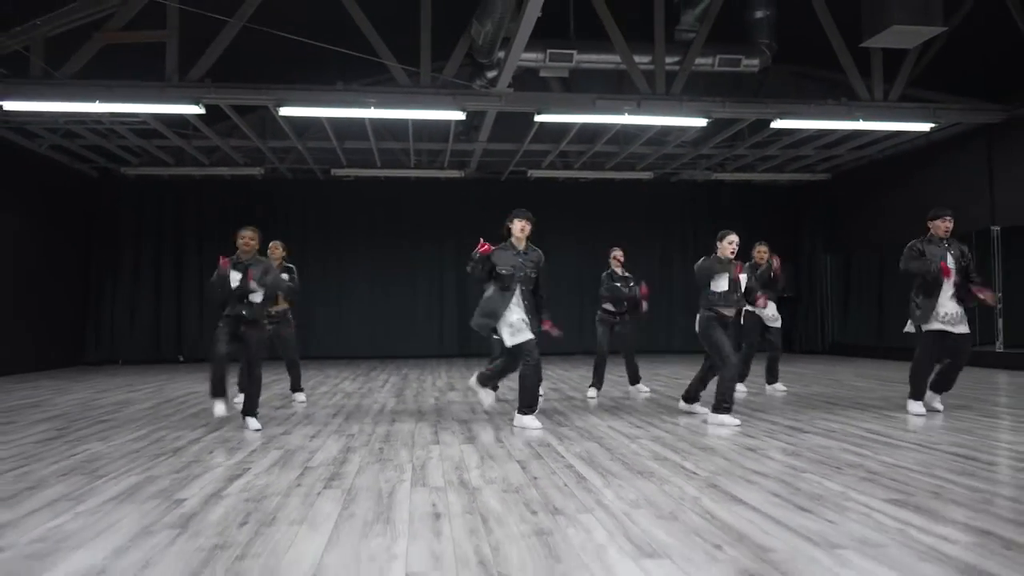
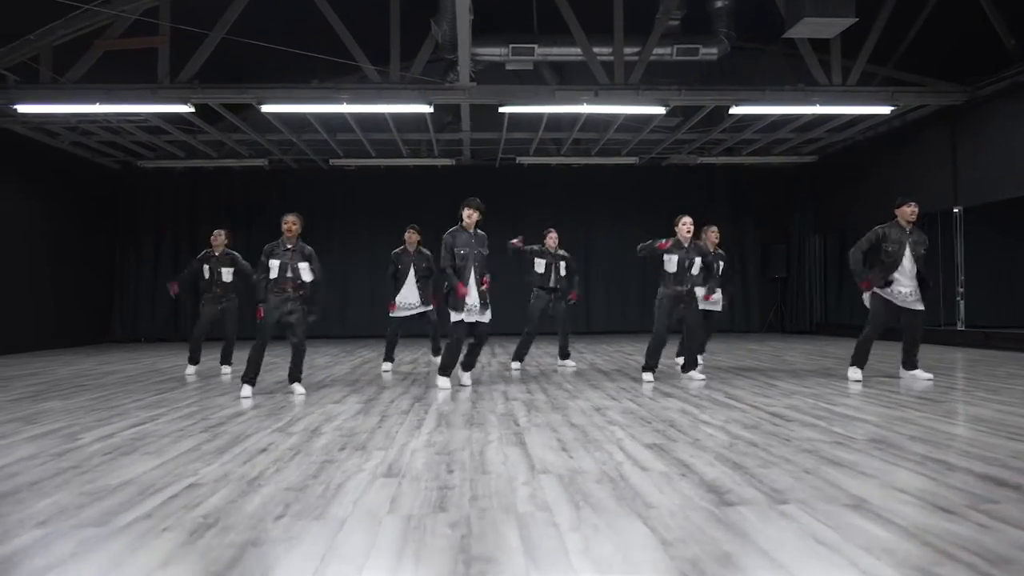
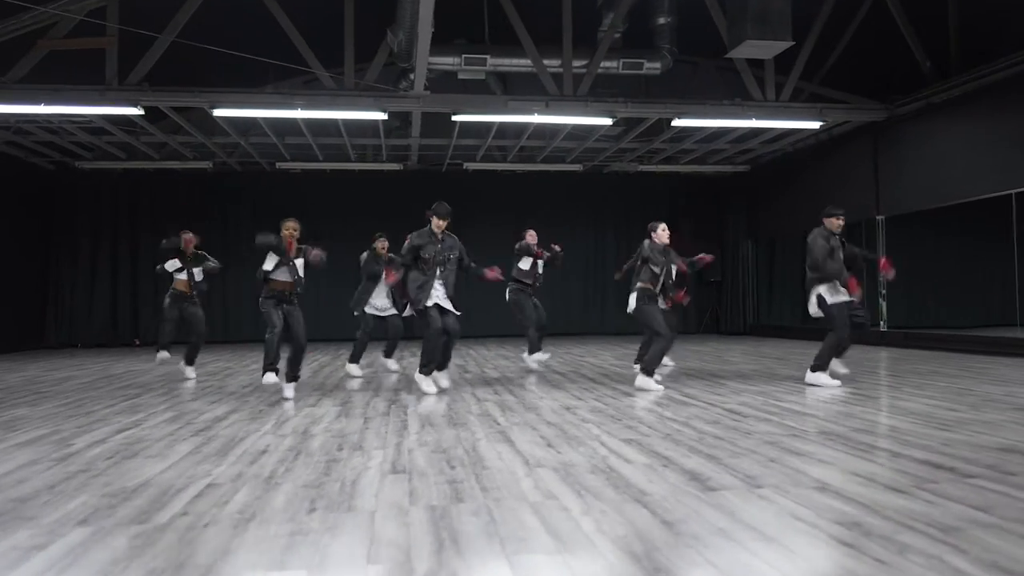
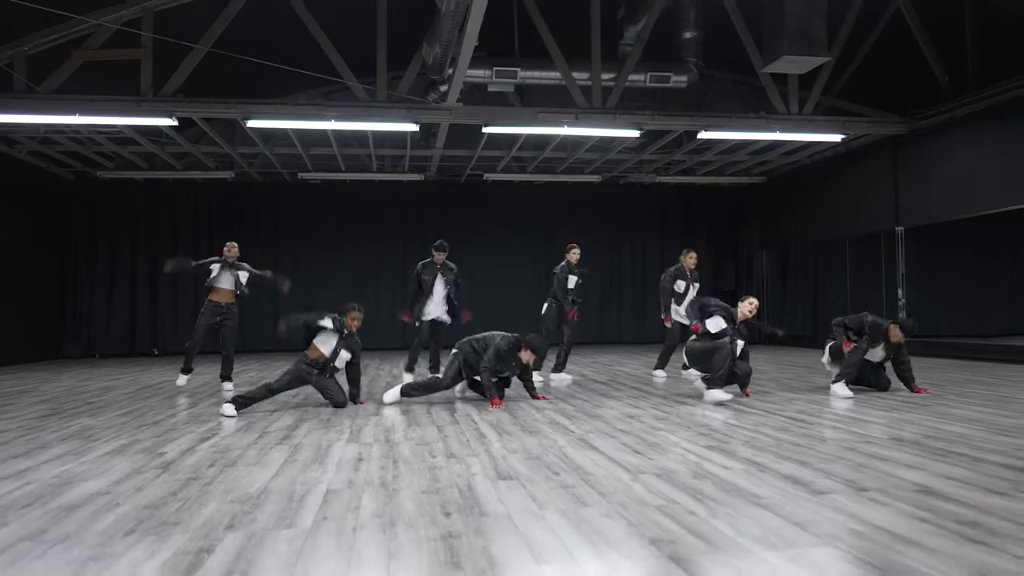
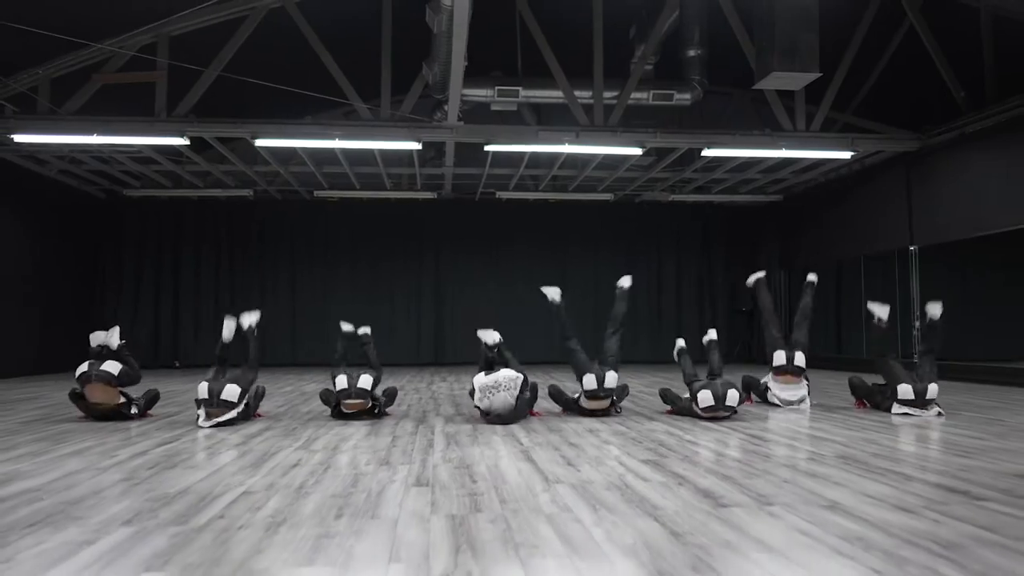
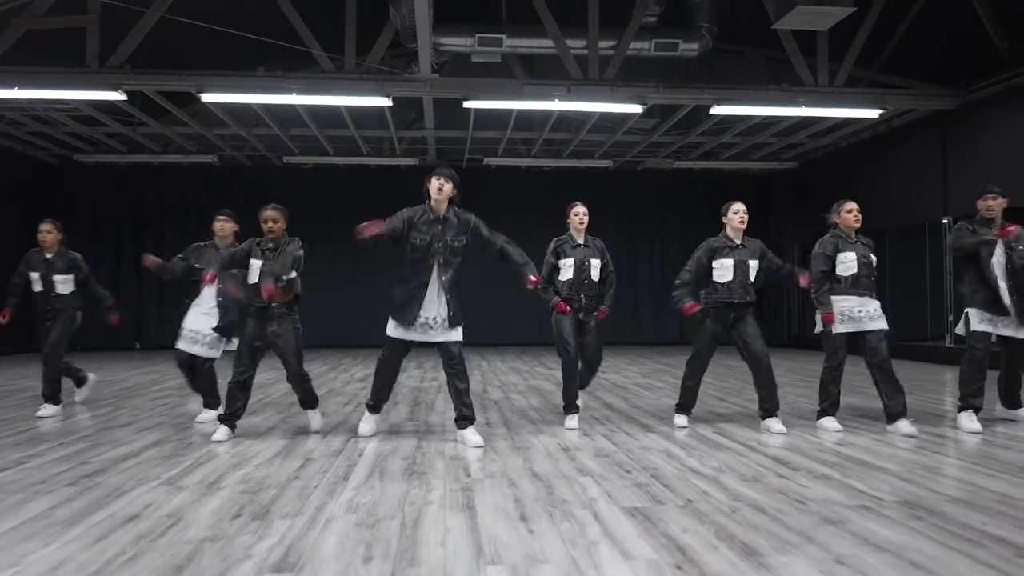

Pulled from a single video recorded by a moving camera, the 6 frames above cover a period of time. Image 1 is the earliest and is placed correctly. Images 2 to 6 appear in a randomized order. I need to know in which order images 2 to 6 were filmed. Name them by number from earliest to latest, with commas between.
4, 3, 2, 6, 5
